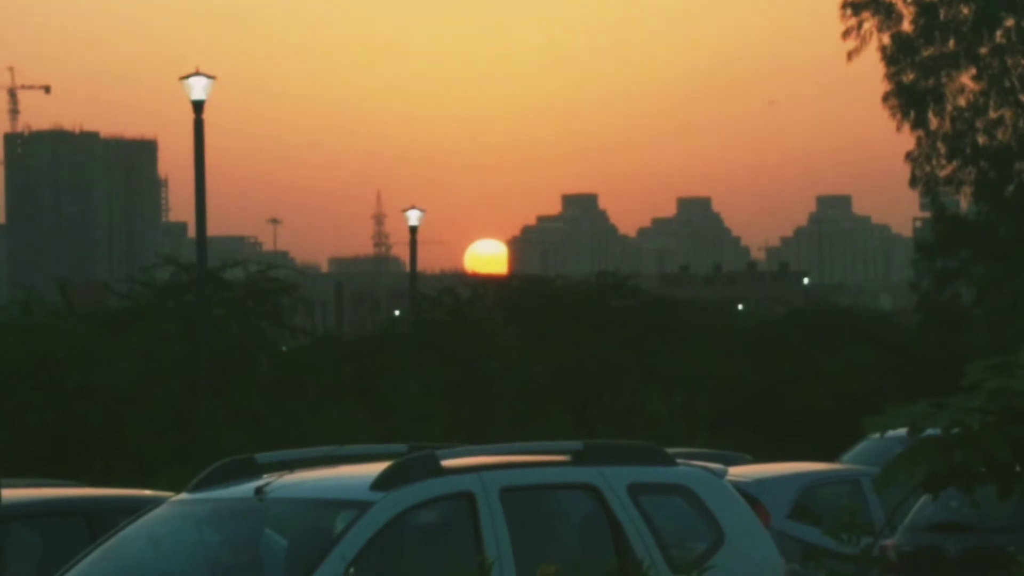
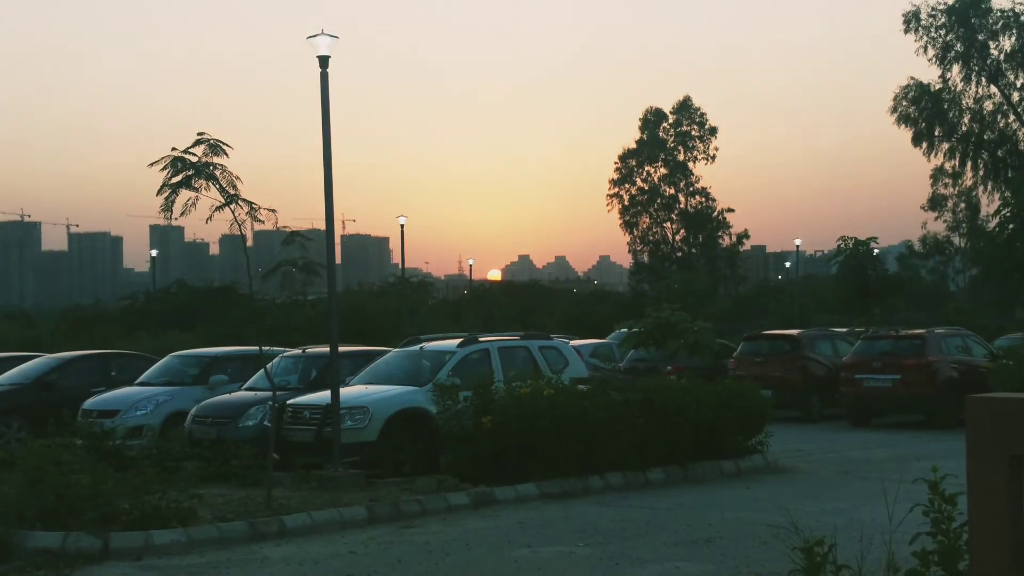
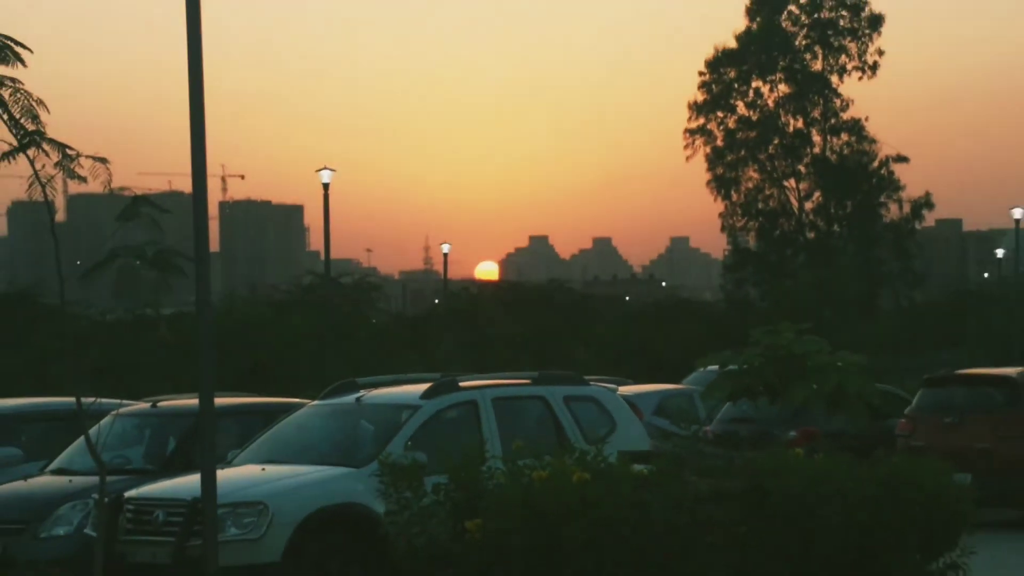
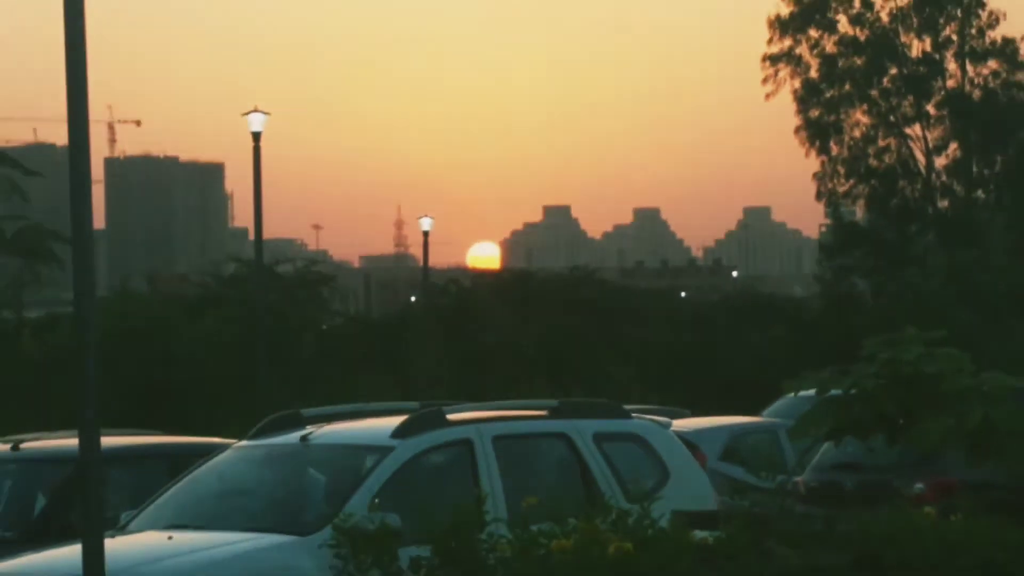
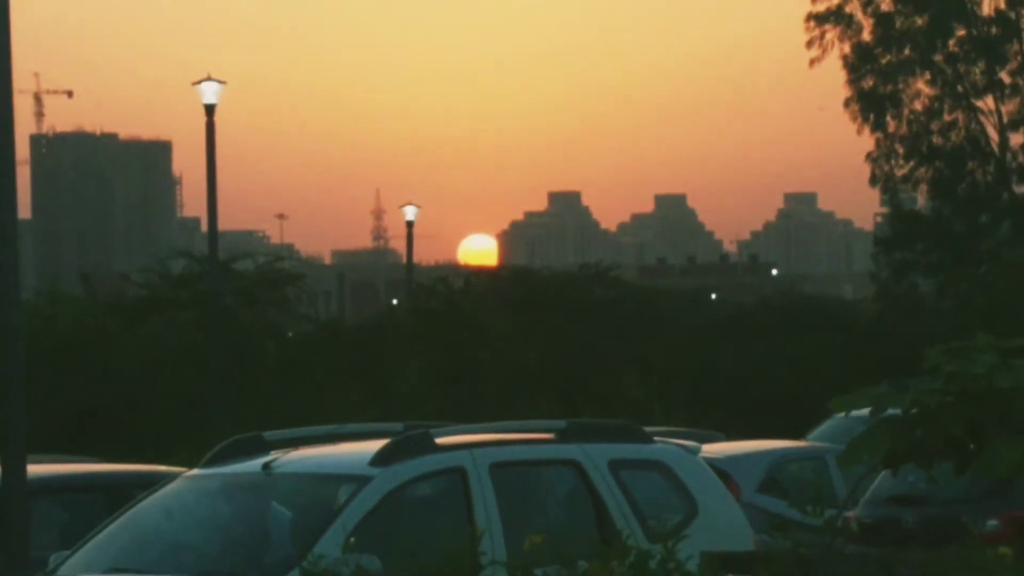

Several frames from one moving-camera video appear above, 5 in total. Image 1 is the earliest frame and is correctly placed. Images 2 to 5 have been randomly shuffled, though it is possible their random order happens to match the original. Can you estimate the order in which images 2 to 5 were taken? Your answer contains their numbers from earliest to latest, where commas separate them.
5, 4, 3, 2
